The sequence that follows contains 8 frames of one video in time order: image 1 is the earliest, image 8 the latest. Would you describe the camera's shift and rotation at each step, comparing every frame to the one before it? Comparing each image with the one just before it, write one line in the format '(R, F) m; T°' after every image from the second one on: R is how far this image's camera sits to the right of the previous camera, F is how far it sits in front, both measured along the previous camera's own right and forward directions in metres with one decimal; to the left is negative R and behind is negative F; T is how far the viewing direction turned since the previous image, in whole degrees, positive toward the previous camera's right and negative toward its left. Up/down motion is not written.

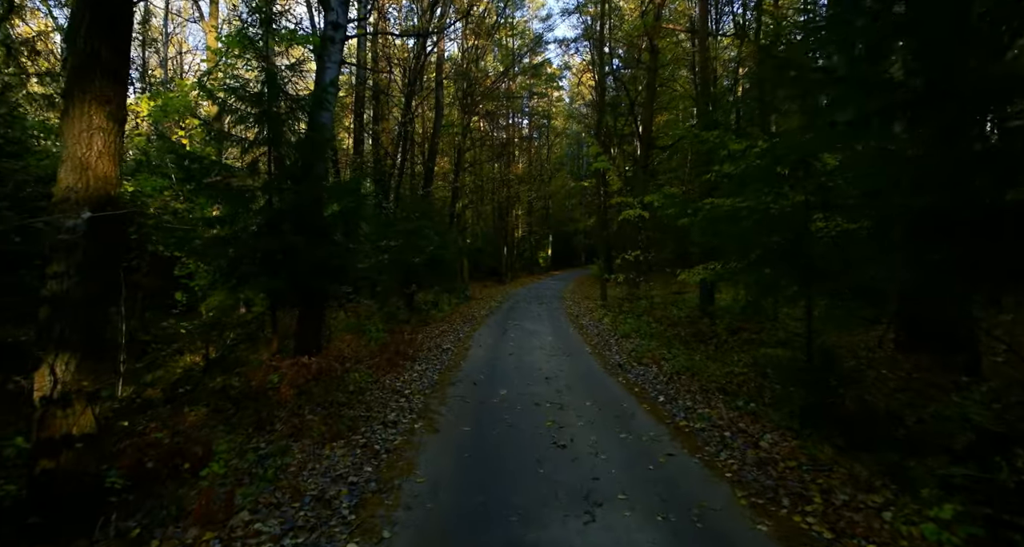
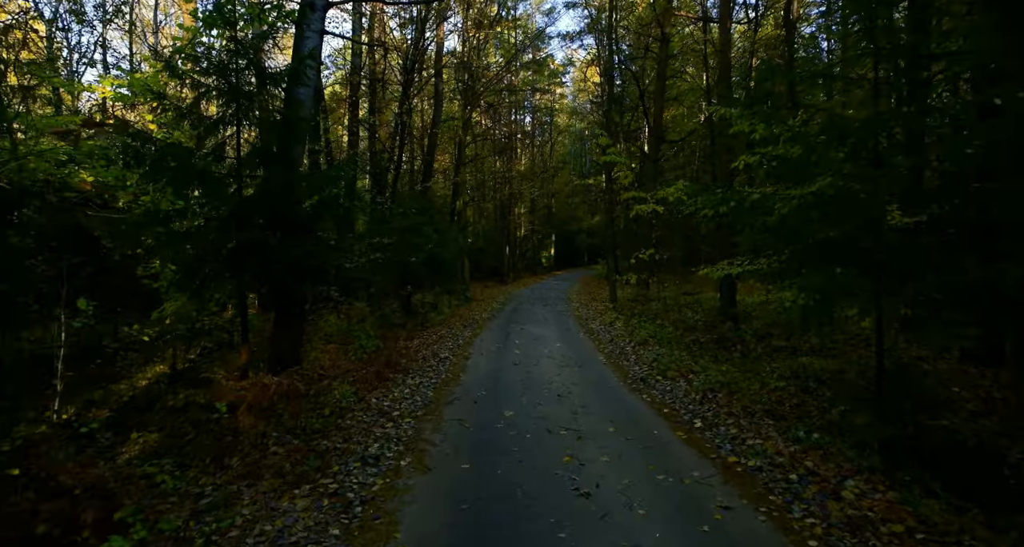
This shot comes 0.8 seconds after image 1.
(-0.1, +1.0) m; 0°
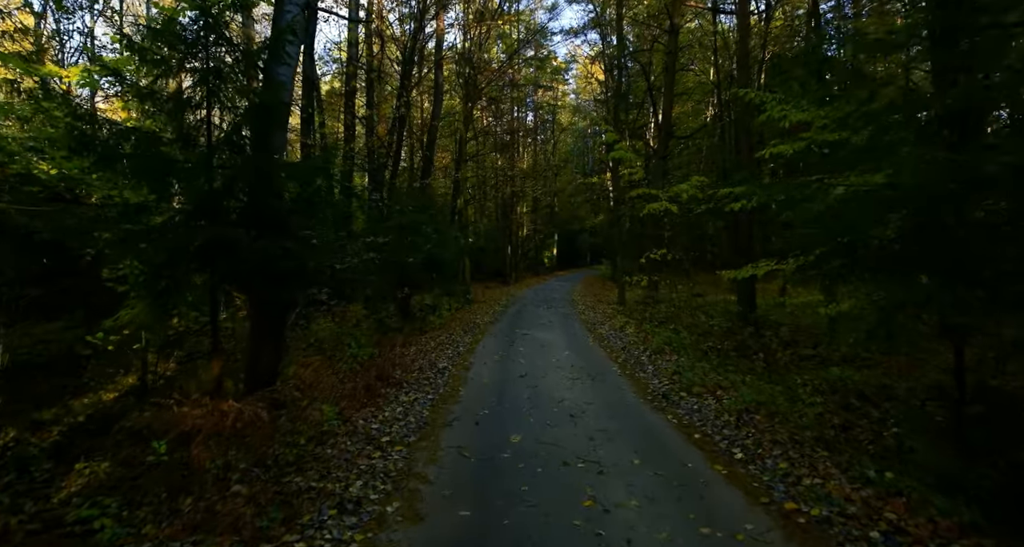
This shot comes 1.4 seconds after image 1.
(-0.1, +0.8) m; 0°
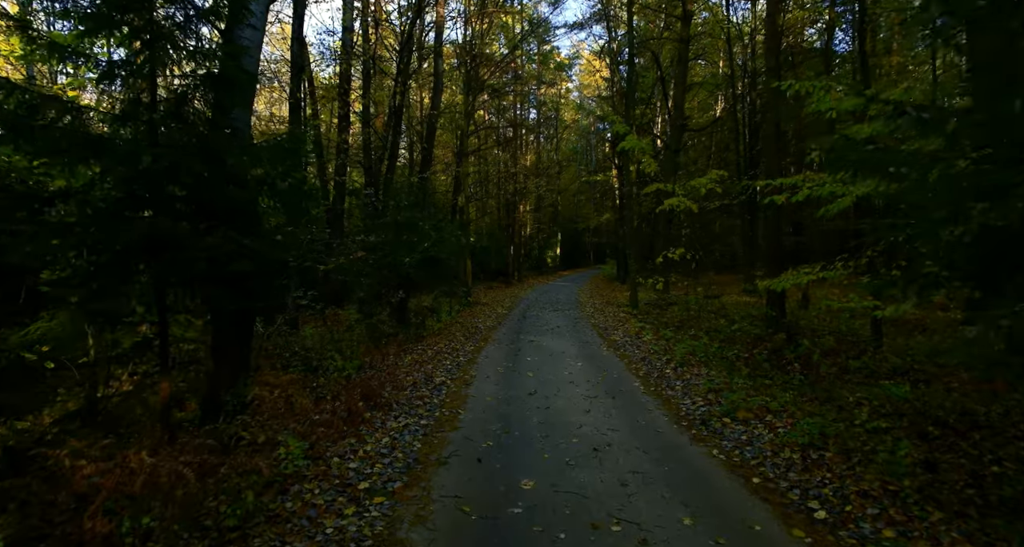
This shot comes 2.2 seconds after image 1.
(-0.1, +1.1) m; 0°
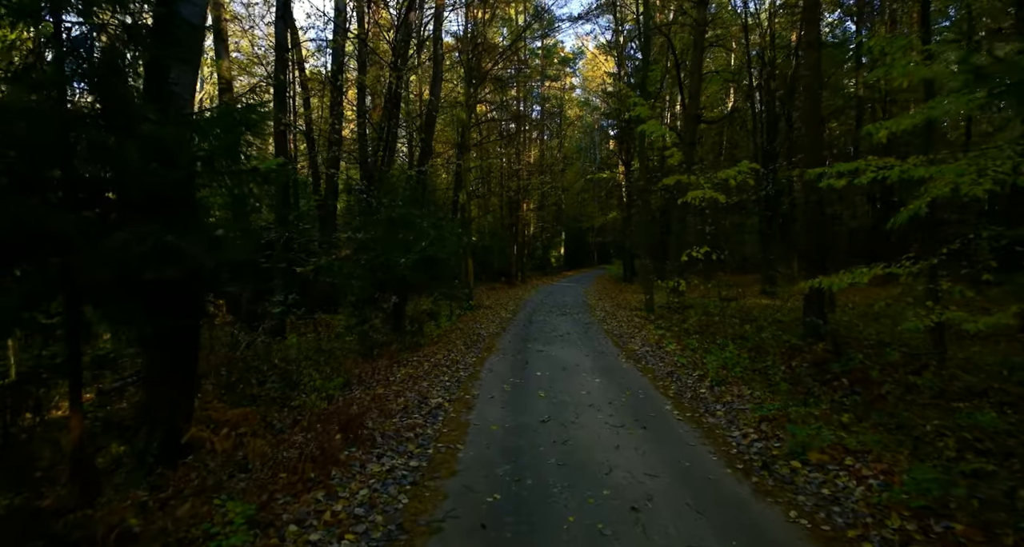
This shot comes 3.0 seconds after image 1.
(-0.1, +1.1) m; 0°
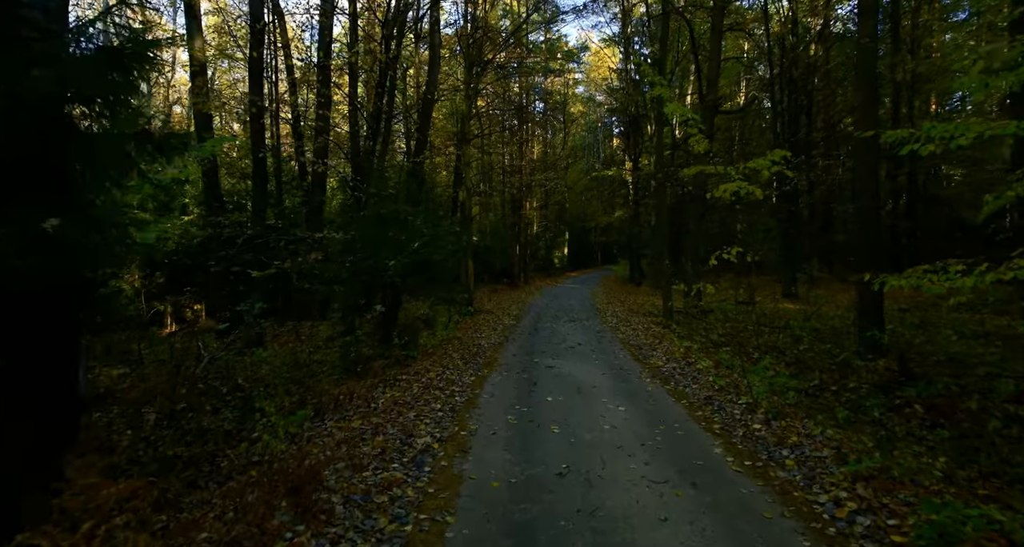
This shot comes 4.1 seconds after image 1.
(-0.1, +1.4) m; 0°
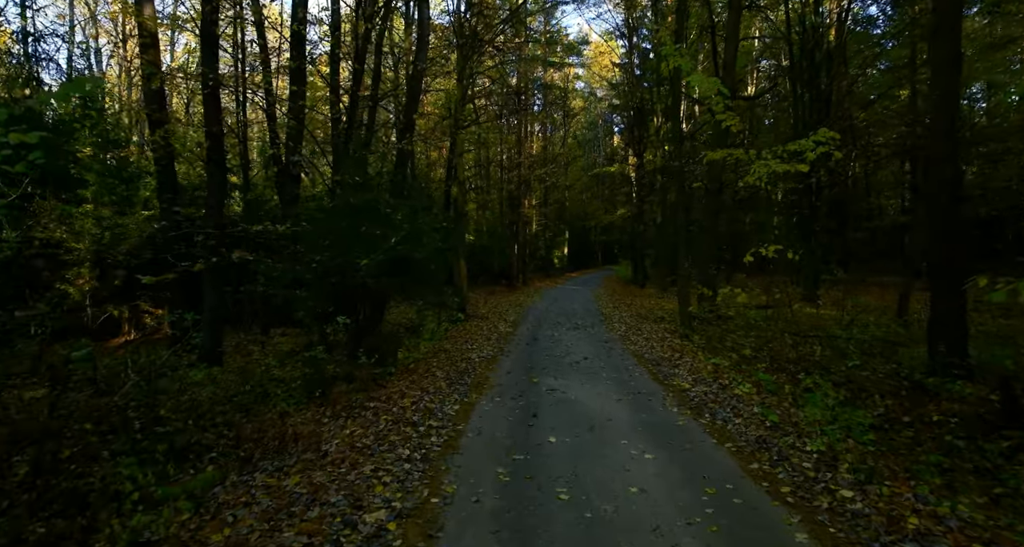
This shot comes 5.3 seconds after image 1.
(+0.1, +1.6) m; 0°
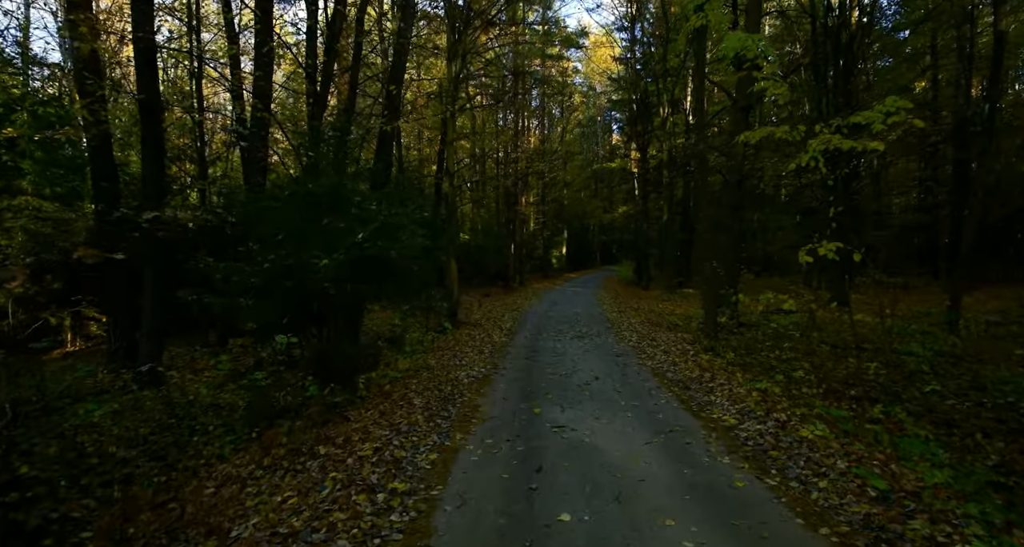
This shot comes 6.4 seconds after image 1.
(0.0, +1.7) m; 0°
